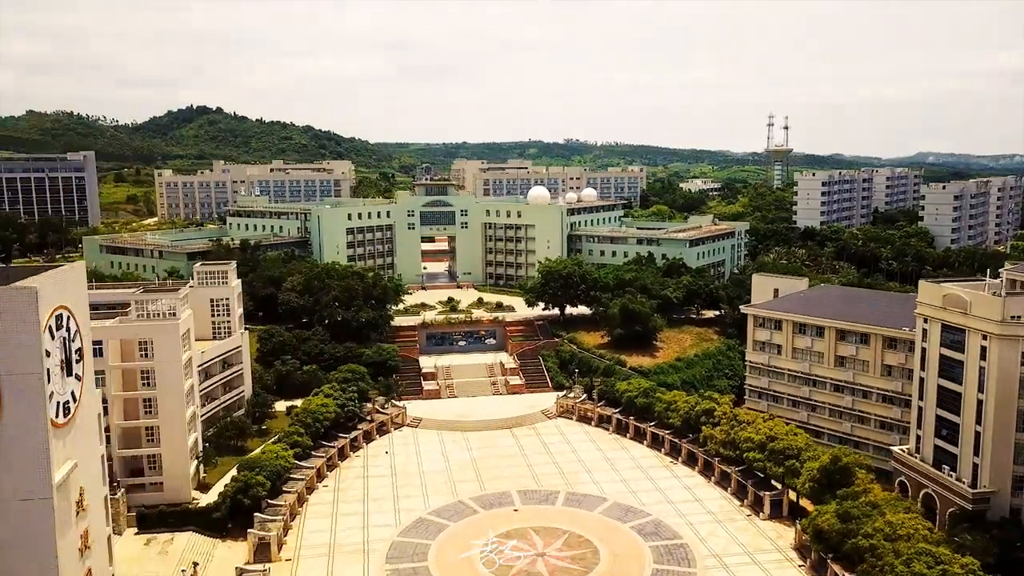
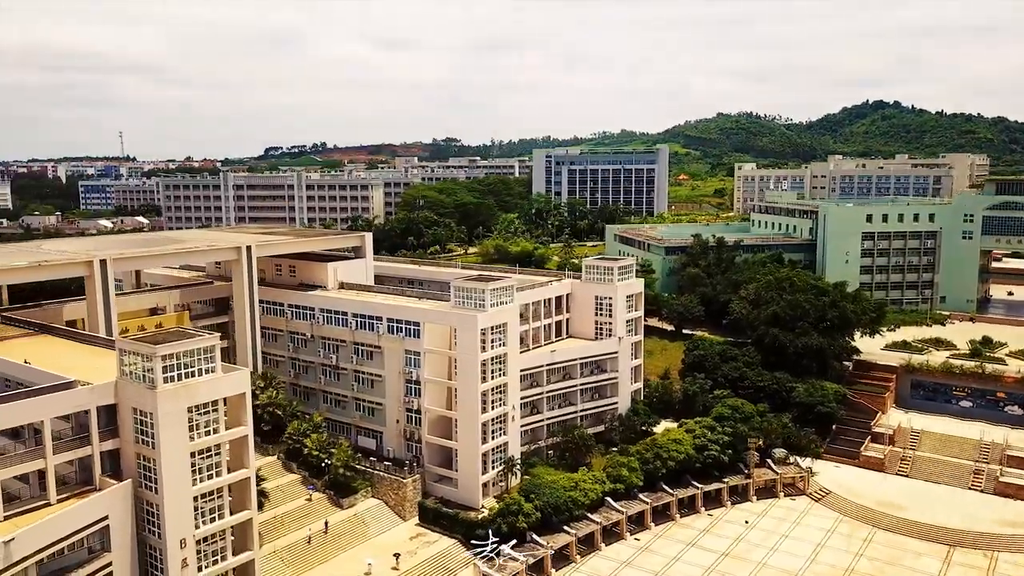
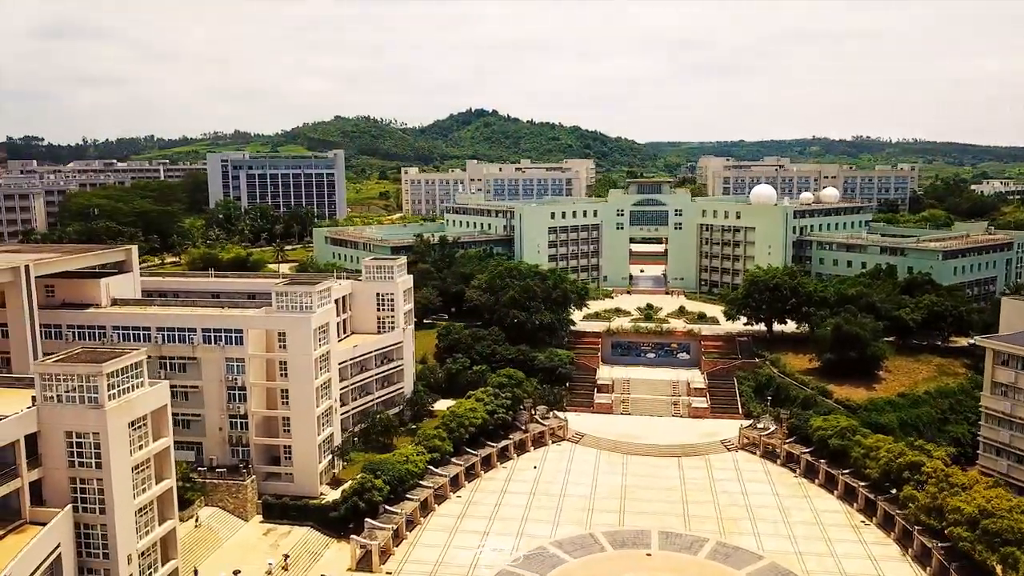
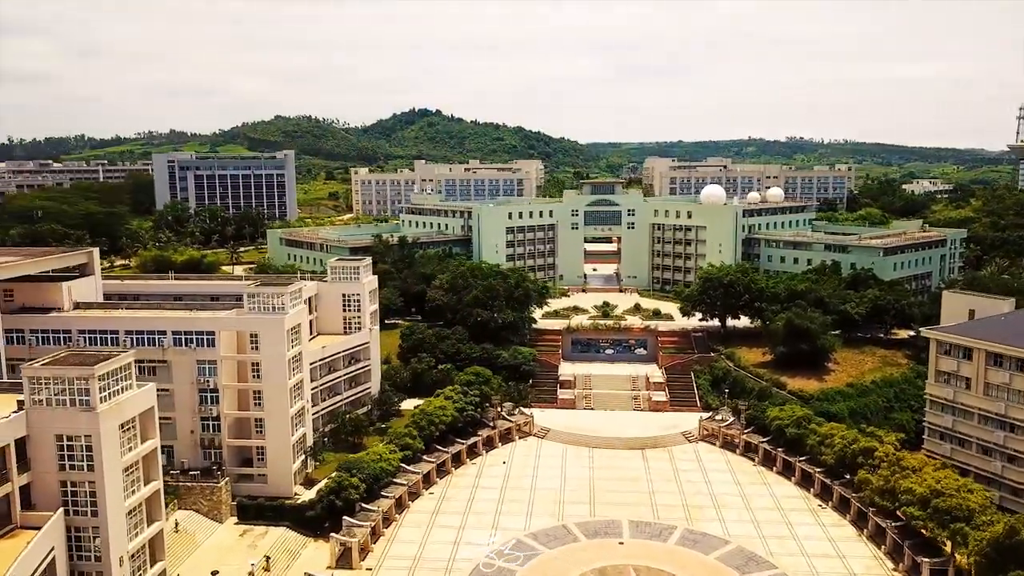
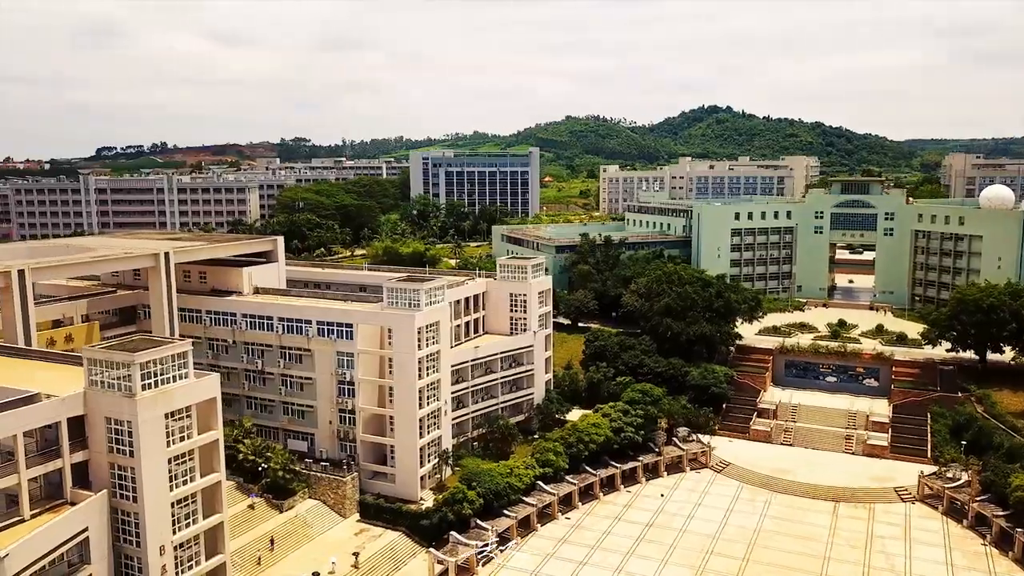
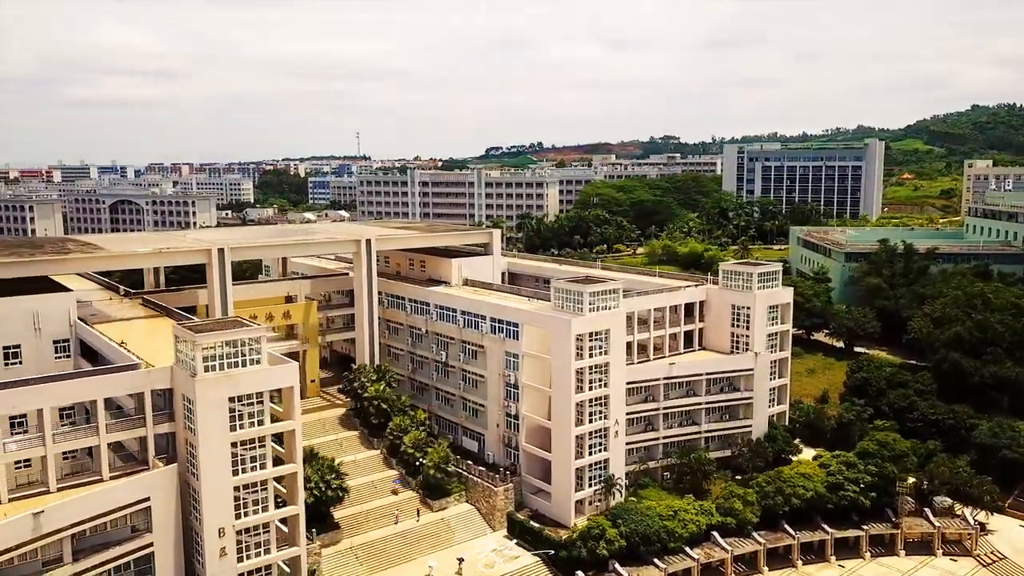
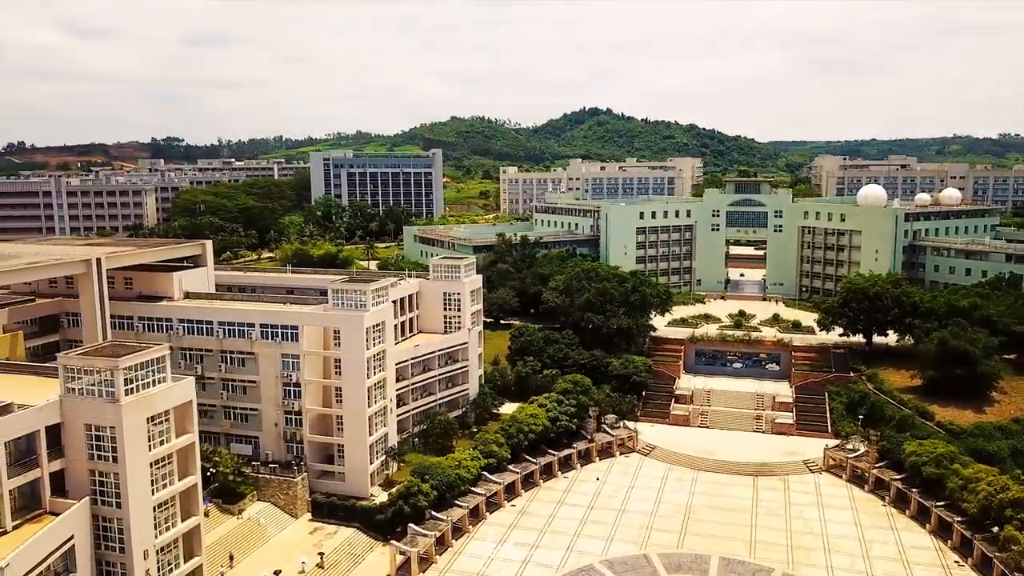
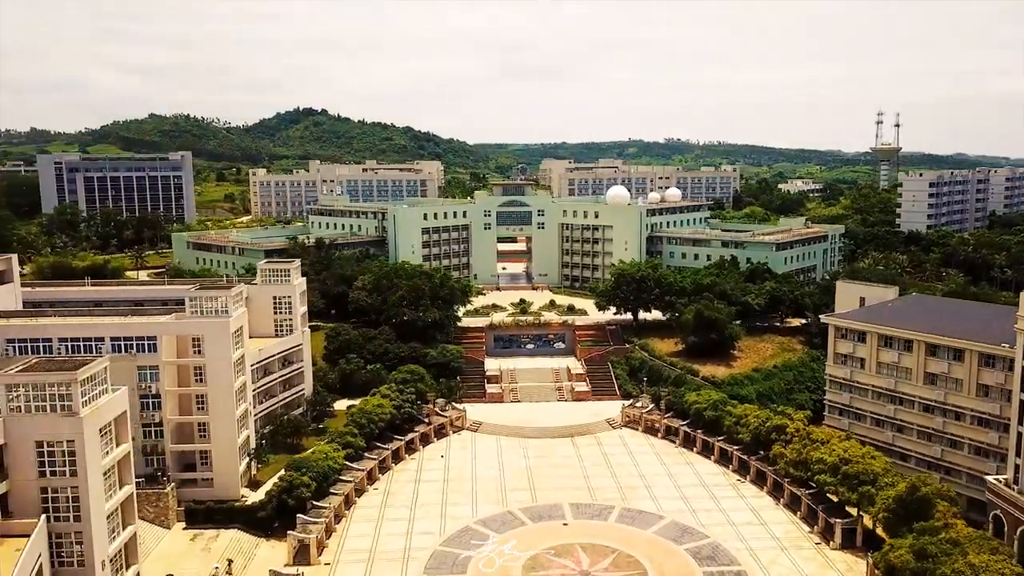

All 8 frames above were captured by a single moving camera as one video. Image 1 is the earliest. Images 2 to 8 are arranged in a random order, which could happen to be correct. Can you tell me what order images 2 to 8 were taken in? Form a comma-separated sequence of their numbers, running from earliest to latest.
8, 4, 3, 7, 5, 2, 6
